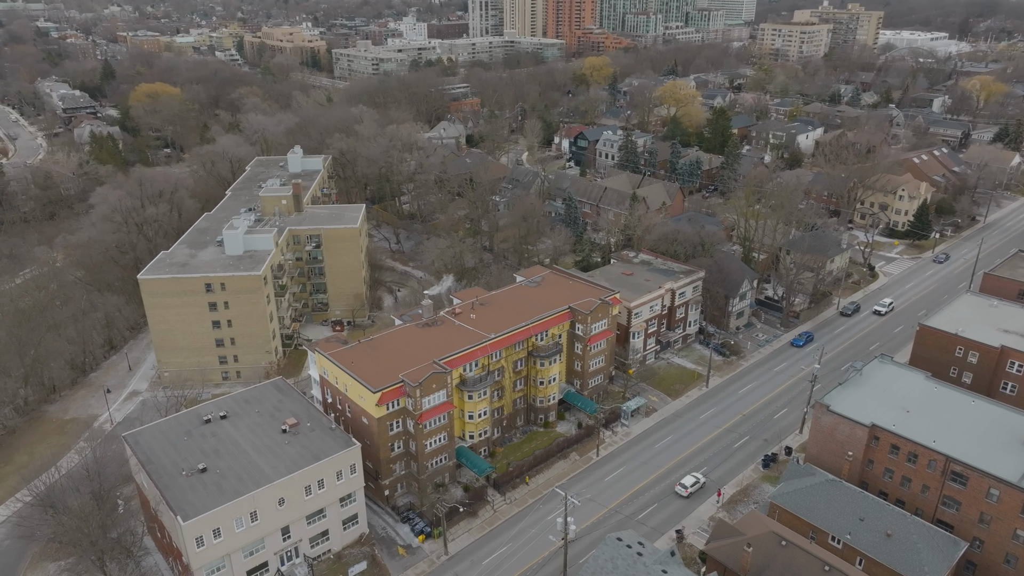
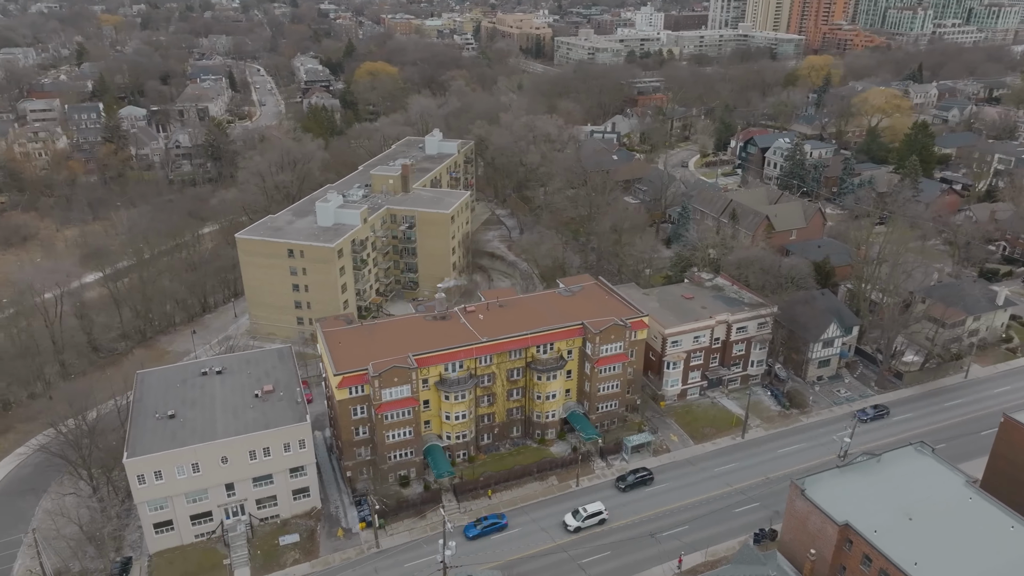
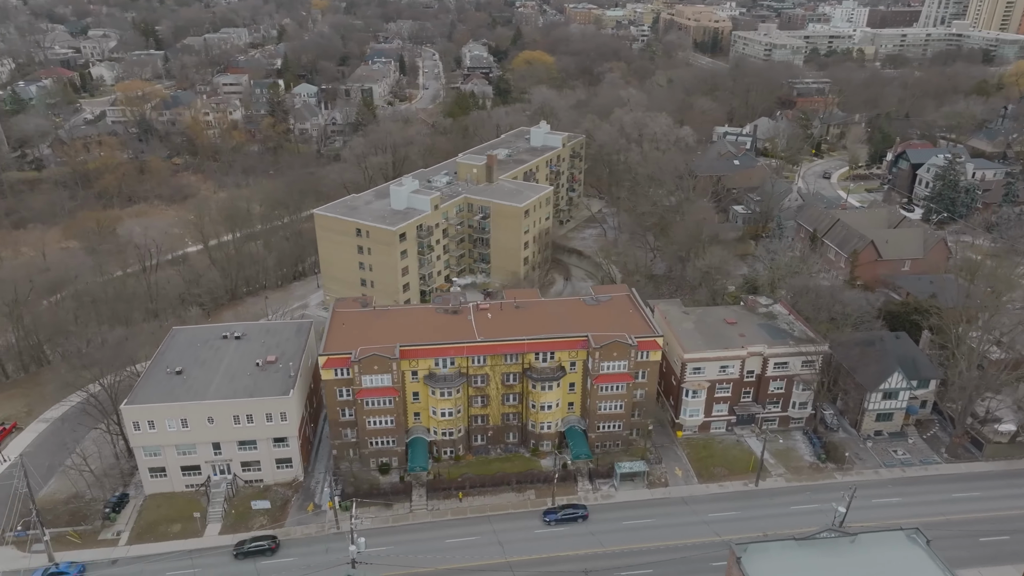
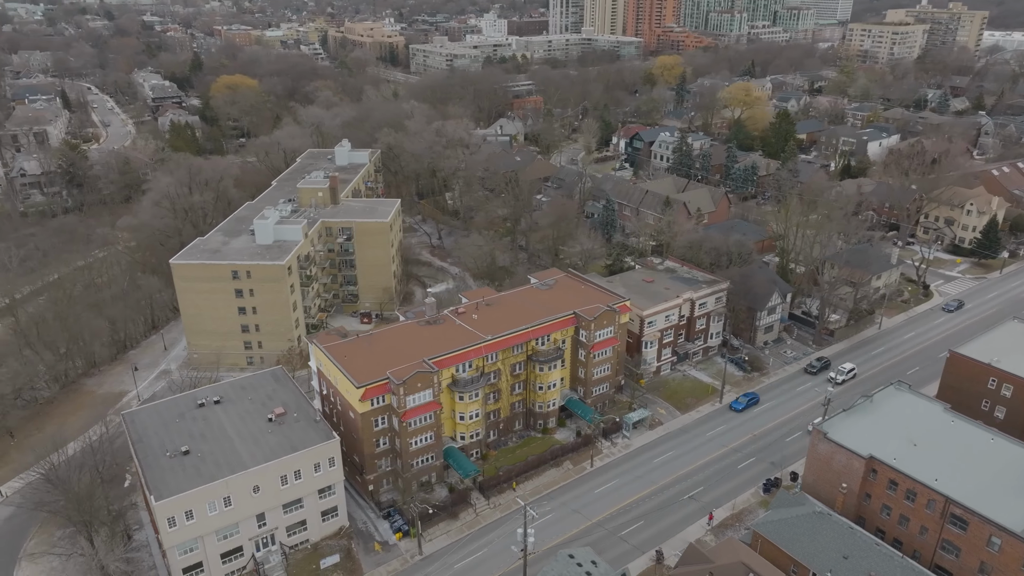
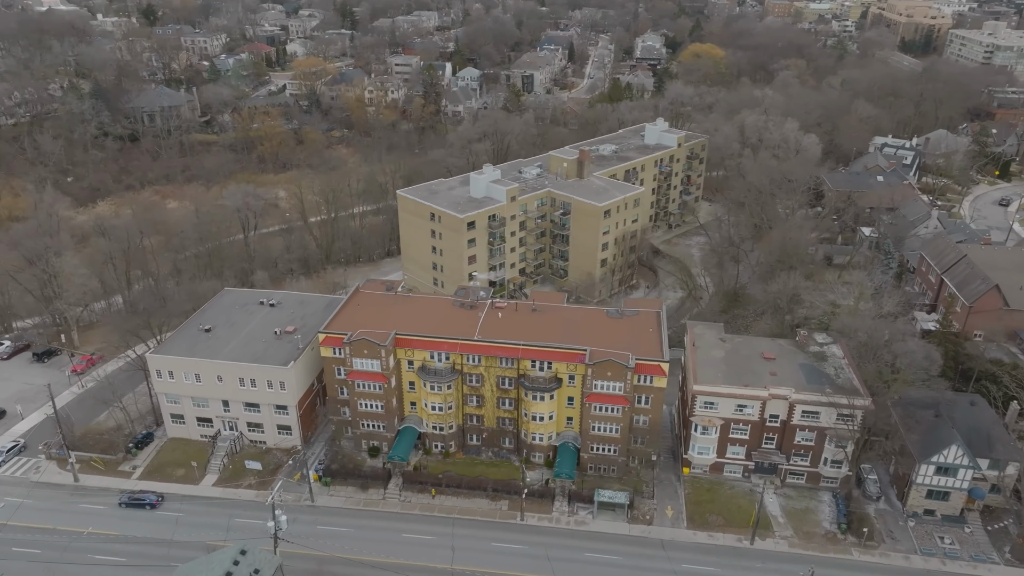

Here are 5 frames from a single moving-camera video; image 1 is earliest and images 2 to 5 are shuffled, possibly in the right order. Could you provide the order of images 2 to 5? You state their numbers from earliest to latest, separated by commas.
4, 2, 3, 5
